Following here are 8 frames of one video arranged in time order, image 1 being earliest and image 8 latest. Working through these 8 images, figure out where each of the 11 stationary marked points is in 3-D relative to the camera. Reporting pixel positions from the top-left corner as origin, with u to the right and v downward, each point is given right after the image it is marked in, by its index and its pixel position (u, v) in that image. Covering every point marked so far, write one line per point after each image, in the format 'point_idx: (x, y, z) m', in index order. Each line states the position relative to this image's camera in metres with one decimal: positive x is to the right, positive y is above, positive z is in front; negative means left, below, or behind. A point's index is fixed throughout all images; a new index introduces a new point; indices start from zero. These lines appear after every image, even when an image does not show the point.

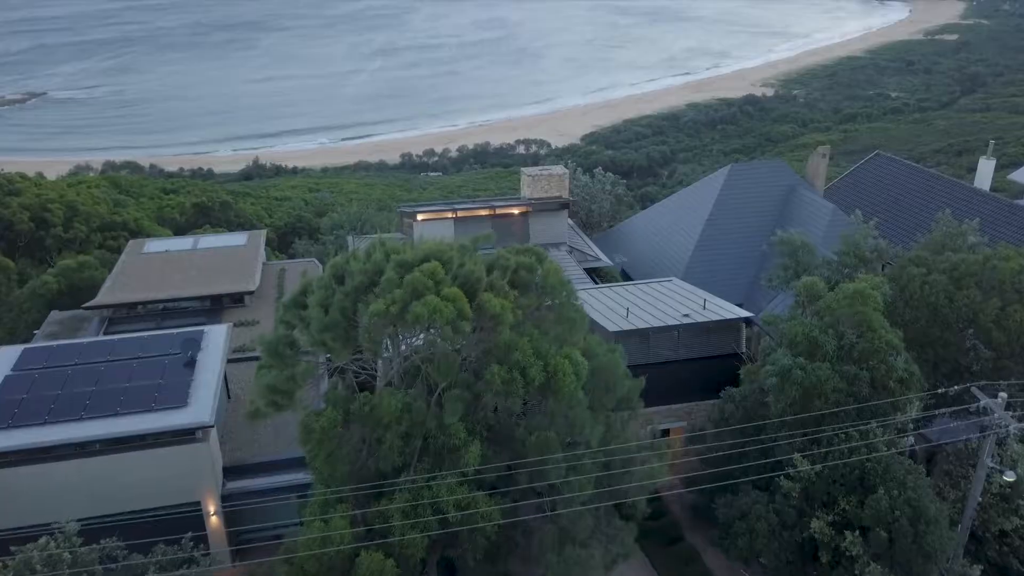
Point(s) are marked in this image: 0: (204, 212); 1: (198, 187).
0: (-5.8, +1.4, +14.8) m
1: (-7.7, +2.5, +19.8) m
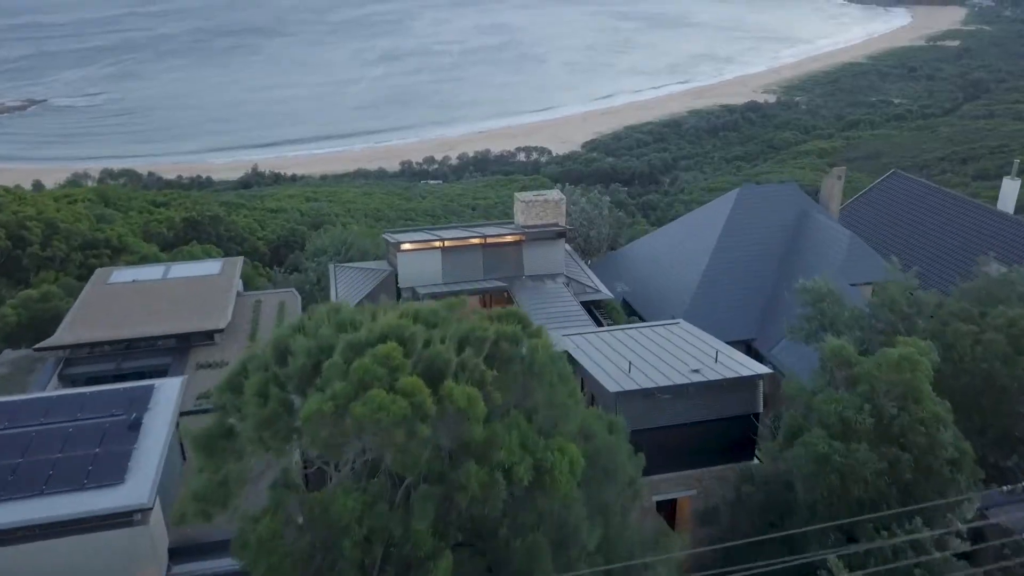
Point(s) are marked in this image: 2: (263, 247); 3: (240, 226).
0: (-5.8, +1.1, +14.4) m
1: (-7.8, +2.2, +19.4) m
2: (-4.6, +0.8, +14.8) m
3: (-5.4, +1.2, +15.6) m
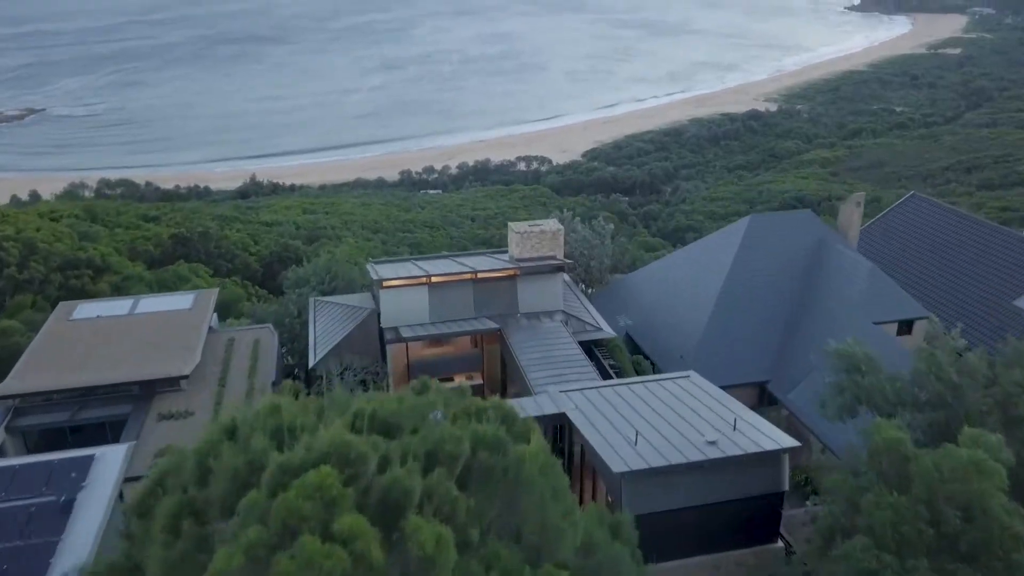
0: (-5.8, +0.8, +14.0) m
1: (-7.8, +1.8, +19.0) m
2: (-4.6, +0.5, +14.4) m
3: (-5.4, +0.9, +15.2) m
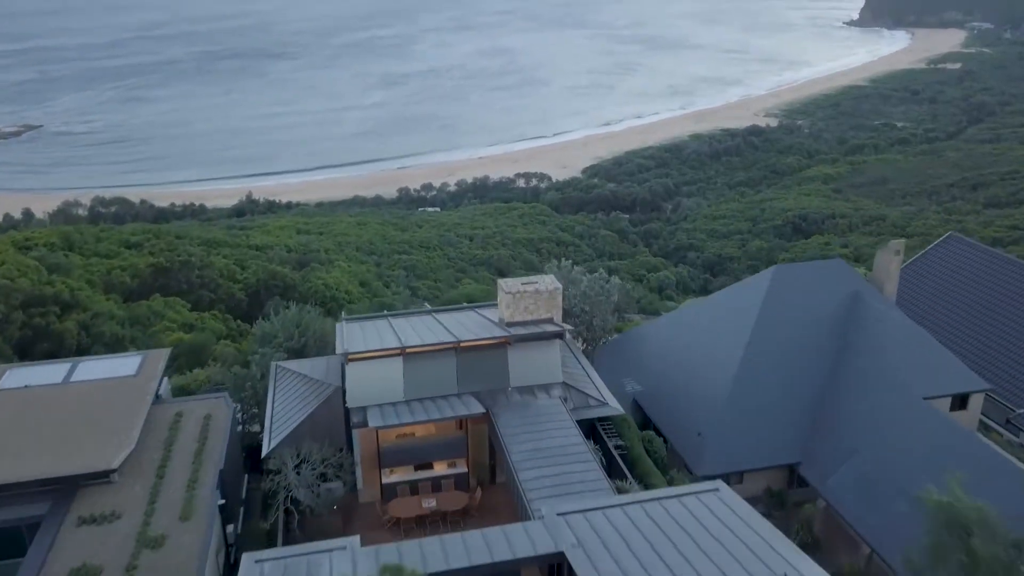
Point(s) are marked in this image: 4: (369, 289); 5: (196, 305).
0: (-5.9, +0.3, +13.3) m
1: (-7.8, +1.2, +18.4) m
2: (-4.7, -0.1, +13.8) m
3: (-5.5, +0.4, +14.6) m
4: (-3.0, 0.0, +16.9) m
5: (-5.3, -0.3, +13.3) m
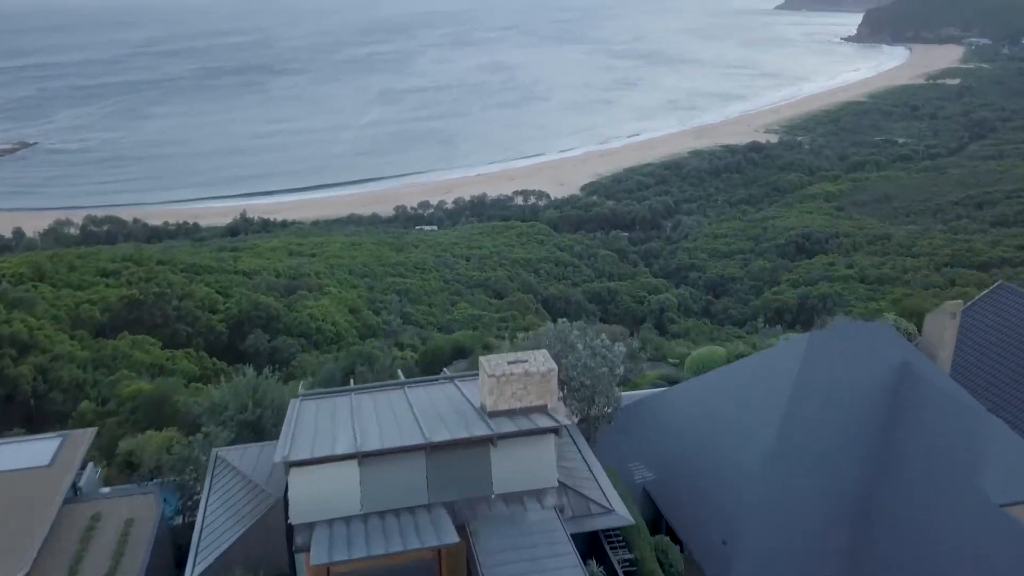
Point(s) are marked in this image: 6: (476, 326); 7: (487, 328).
0: (-6.0, -0.2, +12.6) m
1: (-7.9, +0.6, +17.7) m
2: (-4.8, -0.6, +13.0) m
3: (-5.5, -0.2, +13.9) m
4: (-3.1, -0.6, +16.2) m
5: (-5.4, -0.8, +12.6) m
6: (-0.8, -0.9, +19.0) m
7: (-0.6, -1.0, +18.7) m
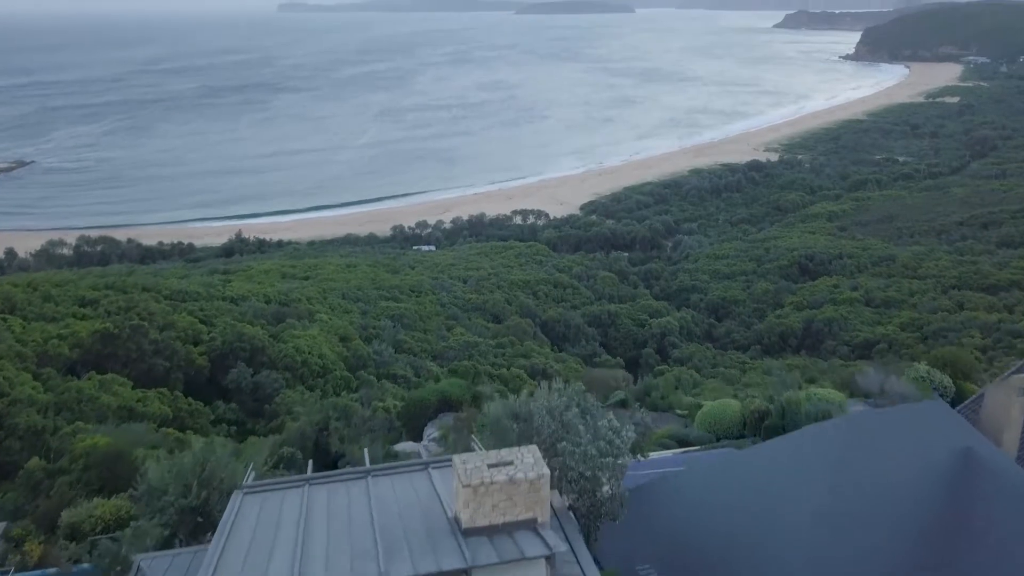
0: (-6.0, -0.7, +12.0) m
1: (-8.0, 0.0, +17.1) m
2: (-4.8, -1.1, +12.4) m
3: (-5.6, -0.7, +13.2) m
4: (-3.2, -1.2, +15.5) m
5: (-5.5, -1.3, +11.9) m
6: (-0.9, -1.5, +18.3) m
7: (-0.7, -1.6, +18.1) m
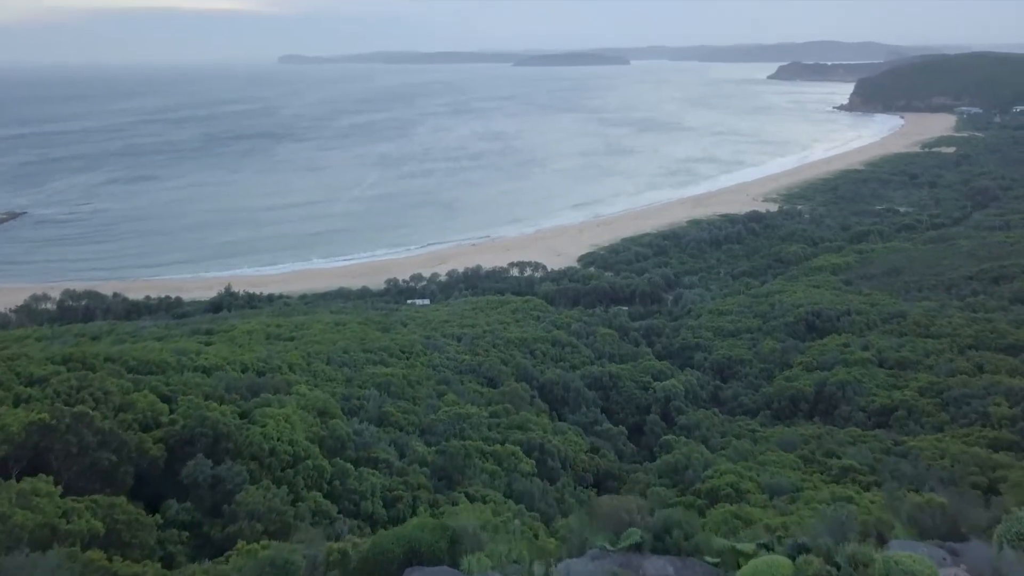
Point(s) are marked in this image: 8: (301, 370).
0: (-6.1, -1.8, +10.6) m
1: (-8.1, -1.4, +15.8) m
2: (-4.9, -2.2, +11.0) m
3: (-5.7, -1.9, +11.9) m
4: (-3.3, -2.5, +14.2) m
5: (-5.6, -2.4, +10.6) m
6: (-1.0, -3.0, +16.9) m
7: (-0.8, -3.0, +16.7) m
8: (-5.2, -2.0, +19.7) m
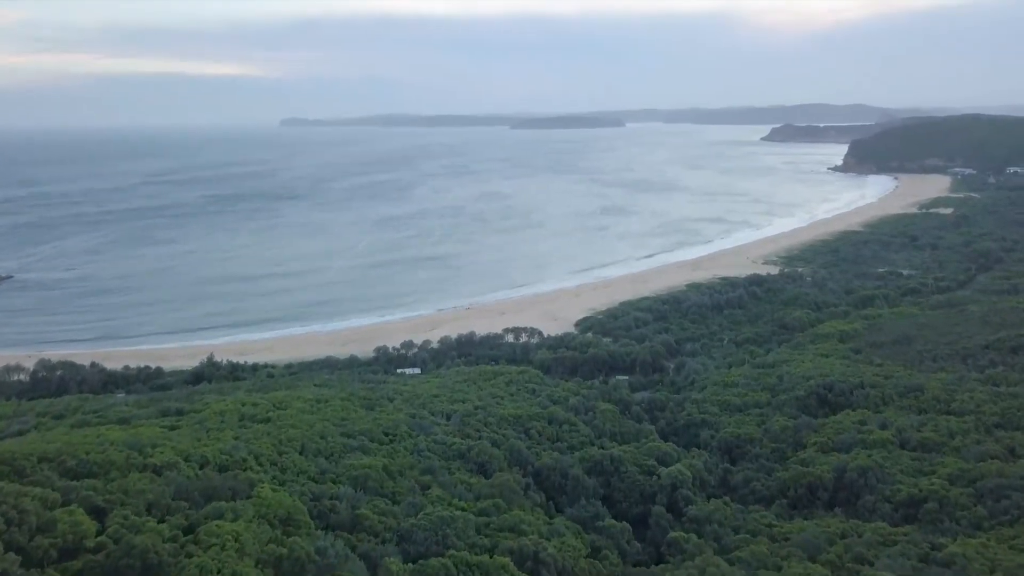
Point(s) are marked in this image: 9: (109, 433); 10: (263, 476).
0: (-6.3, -3.0, +8.8) m
1: (-8.3, -3.0, +13.9) m
2: (-5.1, -3.4, +9.1) m
3: (-5.9, -3.1, +10.0) m
4: (-3.5, -3.9, +12.2) m
5: (-5.7, -3.6, +8.6) m
6: (-1.2, -4.6, +15.0) m
7: (-1.0, -4.7, +14.7) m
8: (-5.4, -3.9, +17.8) m
9: (-9.8, -3.5, +19.4) m
10: (-5.1, -3.8, +16.4) m
